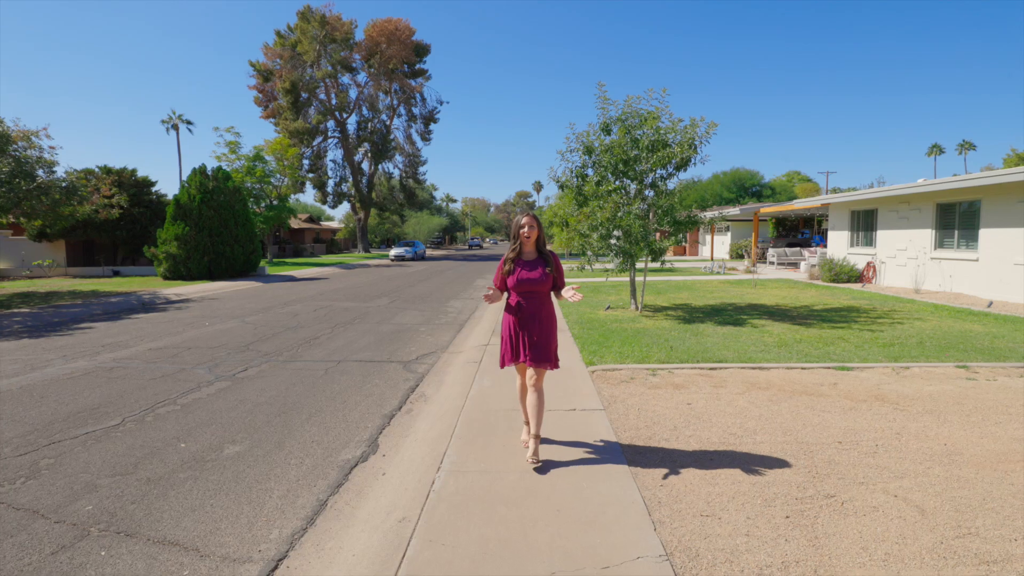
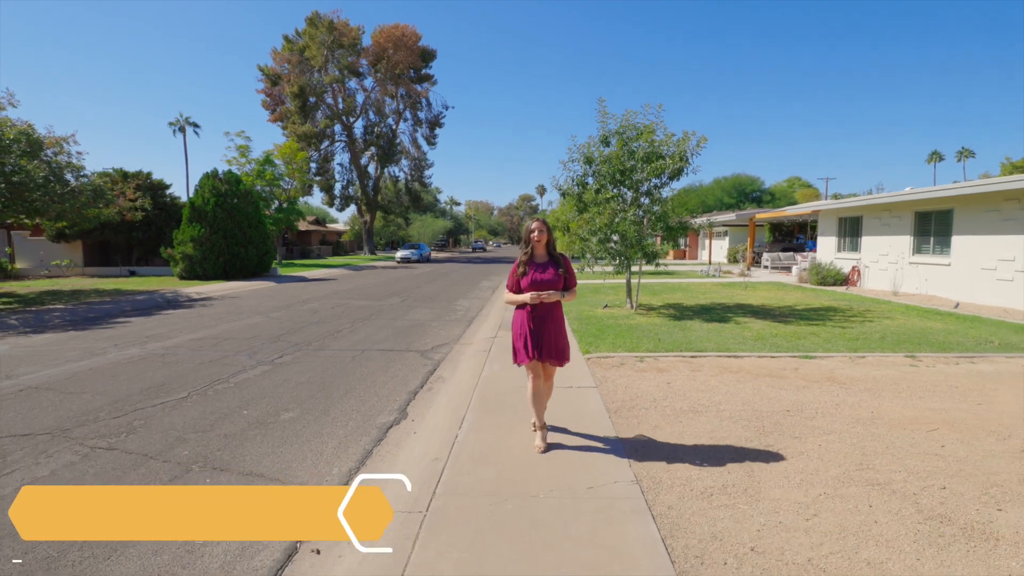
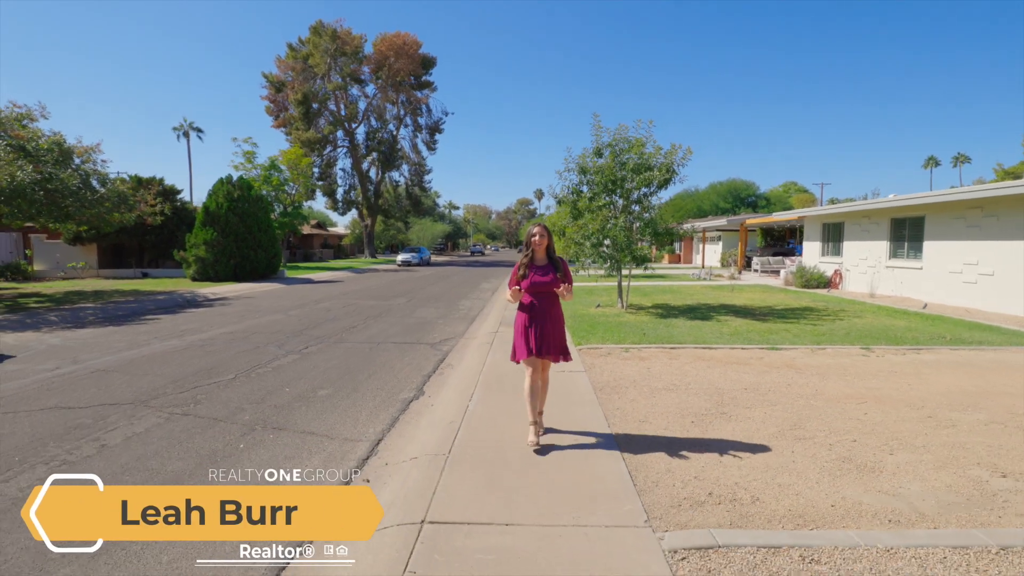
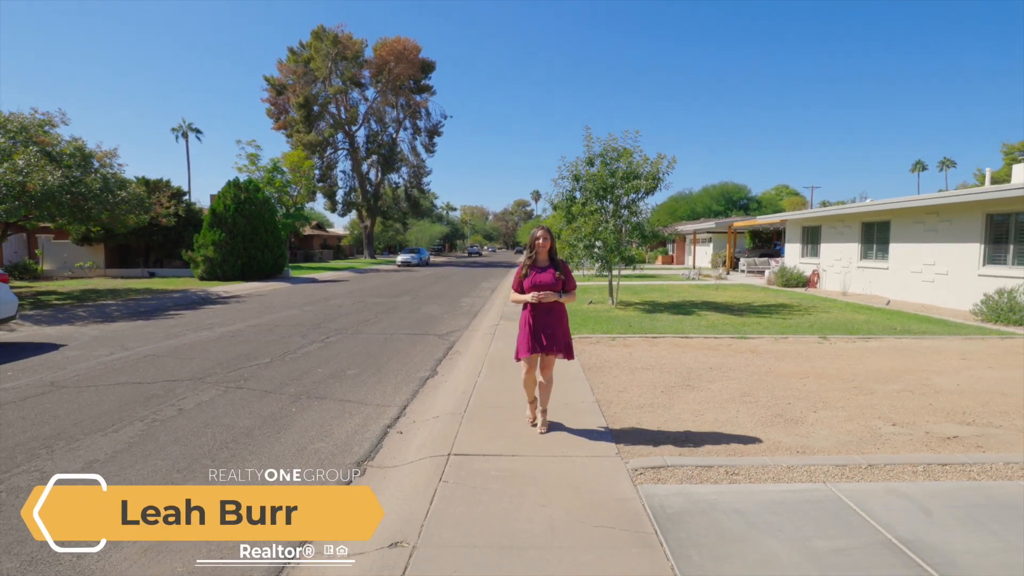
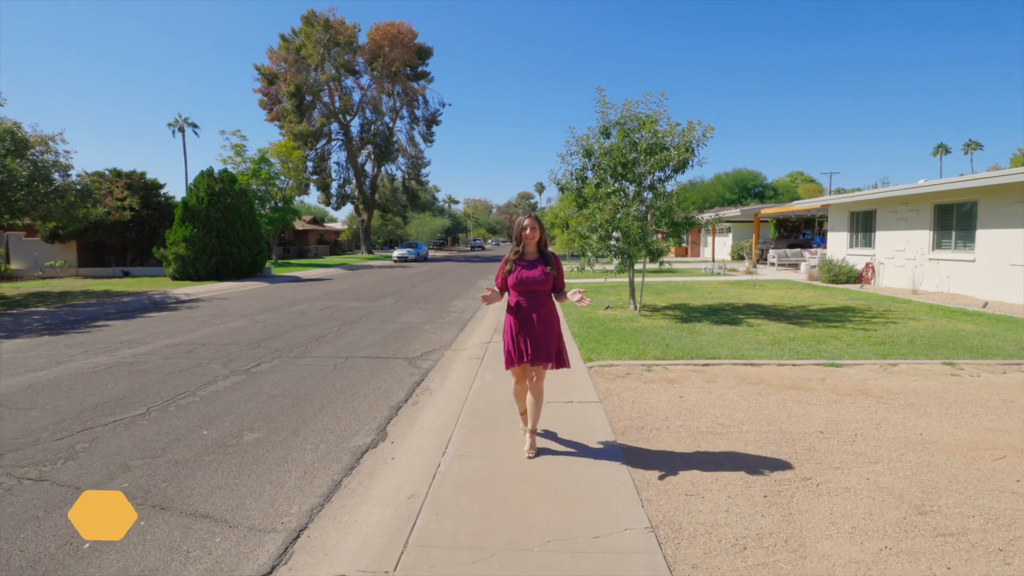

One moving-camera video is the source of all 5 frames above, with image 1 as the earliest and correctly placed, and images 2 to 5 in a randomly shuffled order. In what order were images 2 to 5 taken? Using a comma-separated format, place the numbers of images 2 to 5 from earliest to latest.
5, 2, 3, 4
